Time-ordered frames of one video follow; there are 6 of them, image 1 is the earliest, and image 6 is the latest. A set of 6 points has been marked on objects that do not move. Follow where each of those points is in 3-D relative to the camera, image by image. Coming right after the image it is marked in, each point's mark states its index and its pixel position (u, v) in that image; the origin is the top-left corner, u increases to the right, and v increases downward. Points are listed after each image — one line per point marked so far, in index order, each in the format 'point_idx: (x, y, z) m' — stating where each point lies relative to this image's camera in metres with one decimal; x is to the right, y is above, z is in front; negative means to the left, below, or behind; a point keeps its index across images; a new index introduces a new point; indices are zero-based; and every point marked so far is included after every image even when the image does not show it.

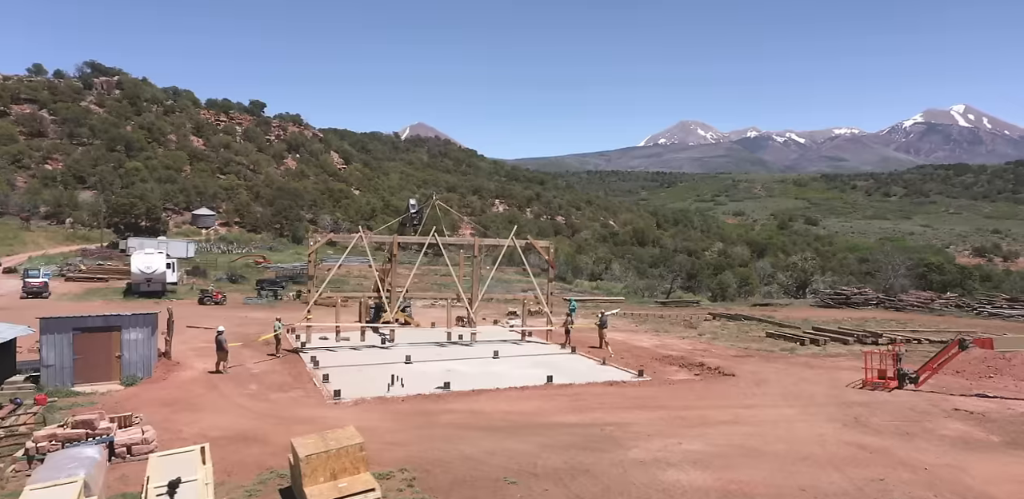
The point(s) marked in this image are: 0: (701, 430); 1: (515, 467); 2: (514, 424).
0: (+2.4, -2.3, +8.6) m
1: (0.0, -2.1, +6.6) m
2: (0.0, -2.3, +8.9) m
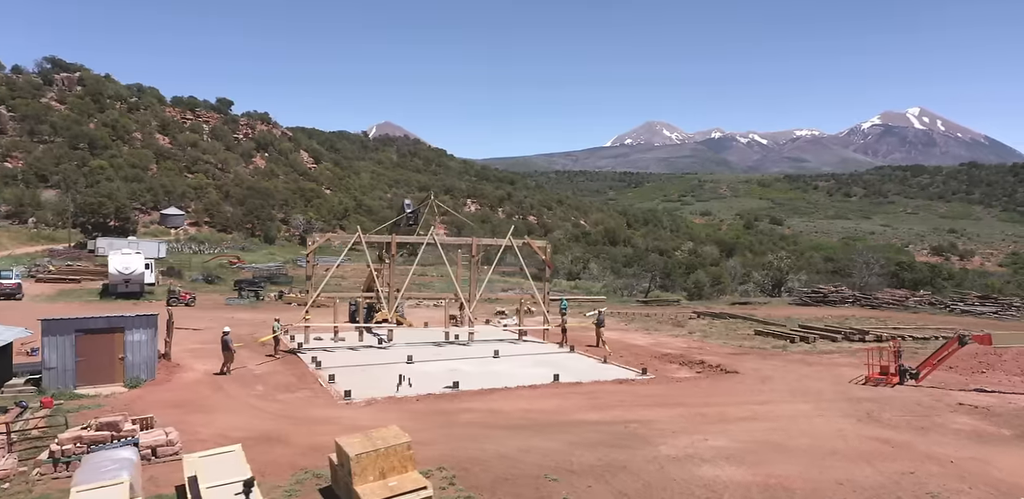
0: (+2.7, -2.3, +8.7) m
1: (+0.4, -2.1, +6.7) m
2: (+0.3, -2.3, +8.9) m
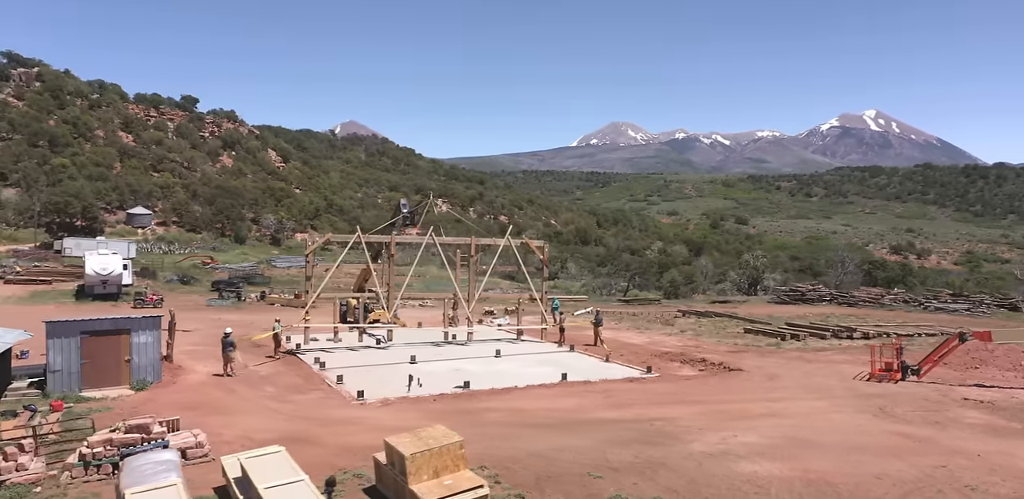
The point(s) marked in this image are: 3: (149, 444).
0: (+3.0, -2.3, +8.8) m
1: (+0.8, -2.1, +6.7) m
2: (+0.7, -2.3, +9.0) m
3: (-4.0, -2.1, +7.4) m
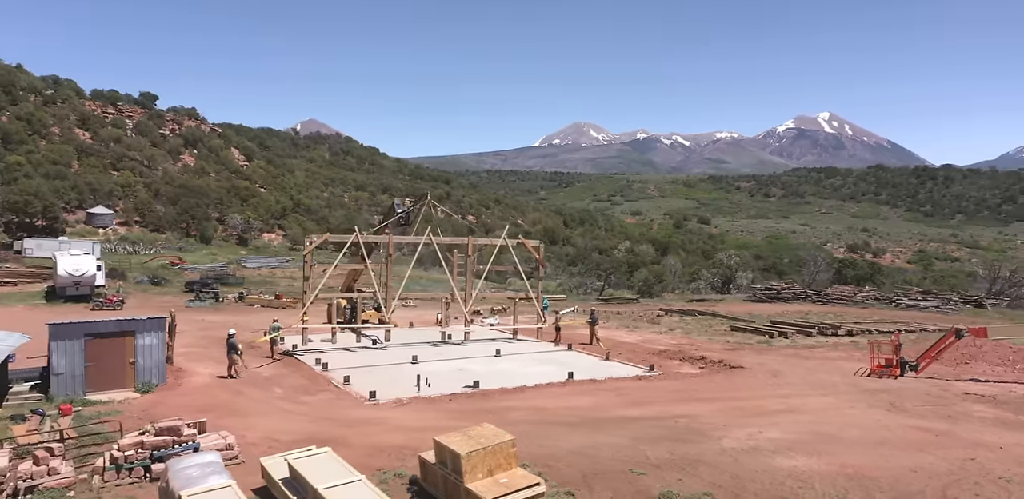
0: (+3.4, -2.2, +8.9) m
1: (+1.2, -2.1, +6.8) m
2: (+1.0, -2.3, +9.0) m
3: (-3.6, -2.1, +7.3) m
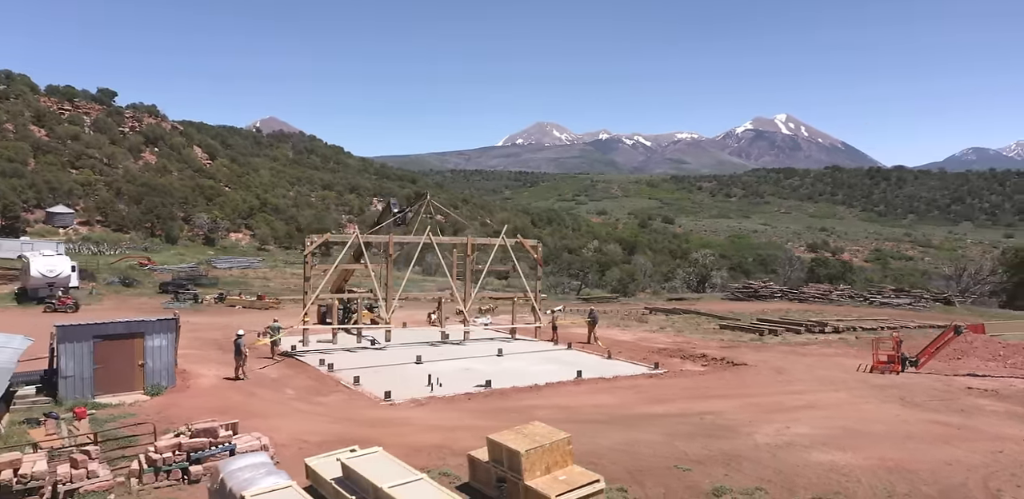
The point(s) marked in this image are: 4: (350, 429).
0: (+3.7, -2.2, +9.1) m
1: (+1.6, -2.1, +6.9) m
2: (+1.4, -2.2, +9.1) m
3: (-3.2, -2.1, +7.3) m
4: (-2.2, -2.4, +9.3) m
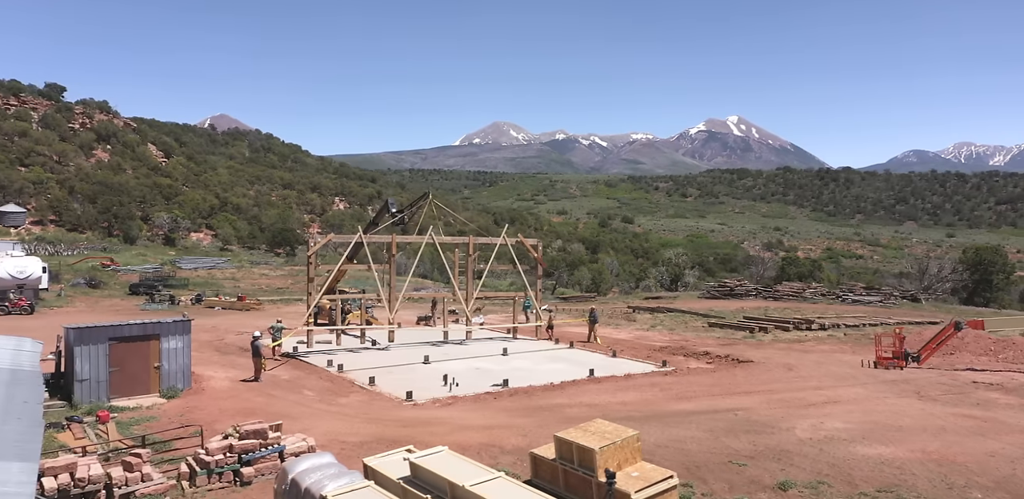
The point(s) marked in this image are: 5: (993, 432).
0: (+4.2, -2.2, +9.3) m
1: (+2.2, -2.1, +7.0) m
2: (+1.8, -2.2, +9.3) m
3: (-2.6, -2.1, +7.3) m
4: (-1.7, -2.5, +9.3) m
5: (+5.6, -2.1, +7.9) m
